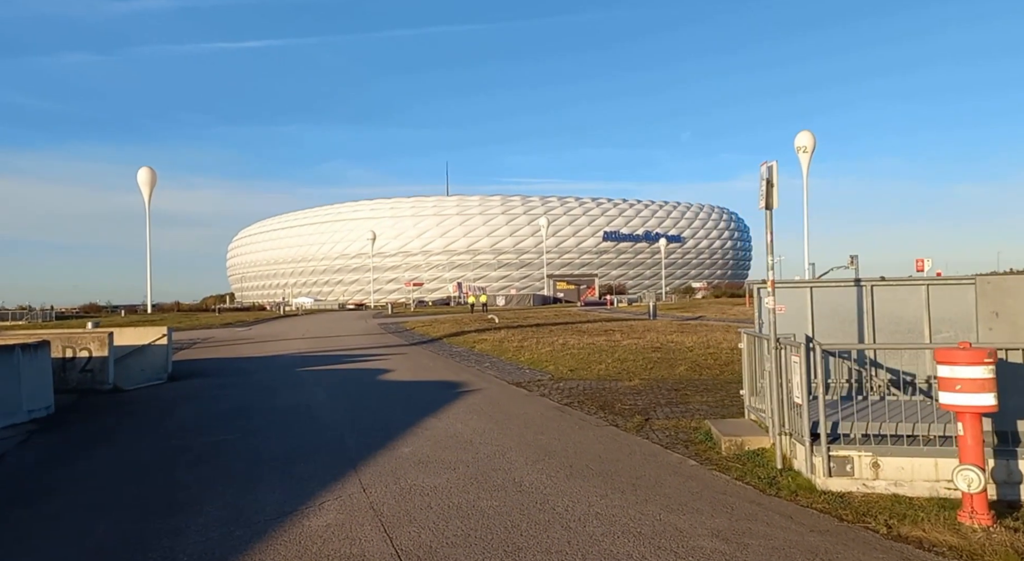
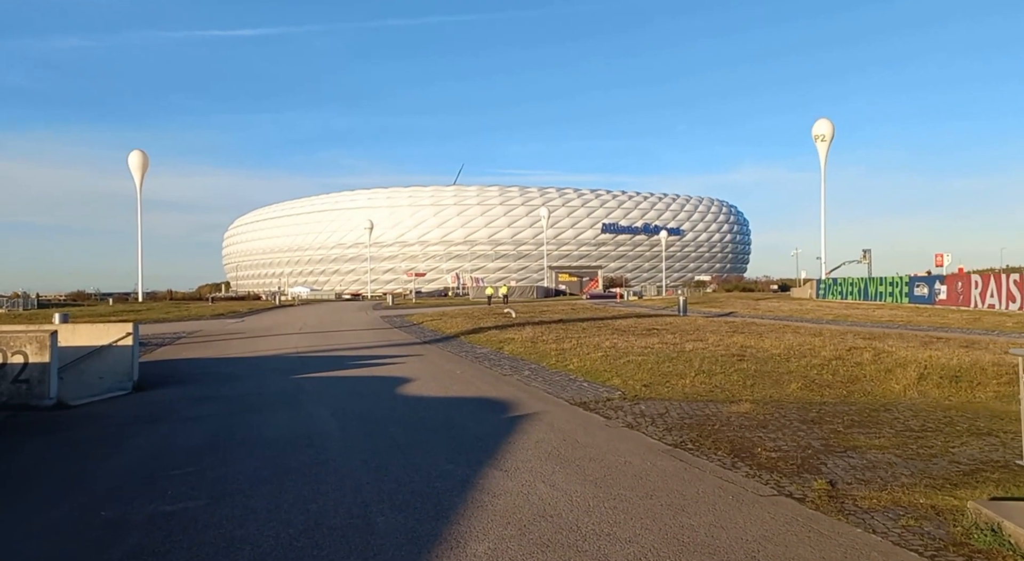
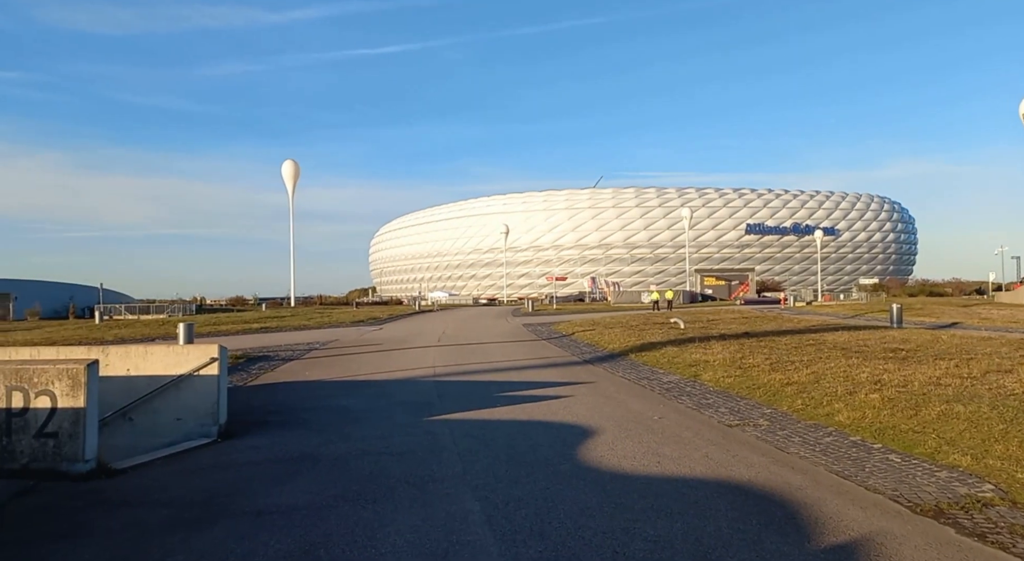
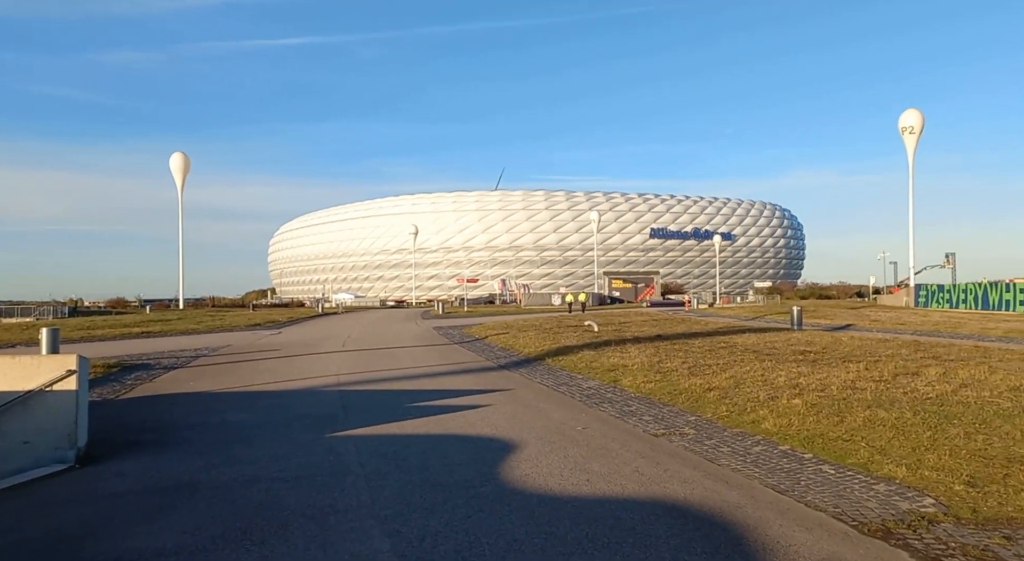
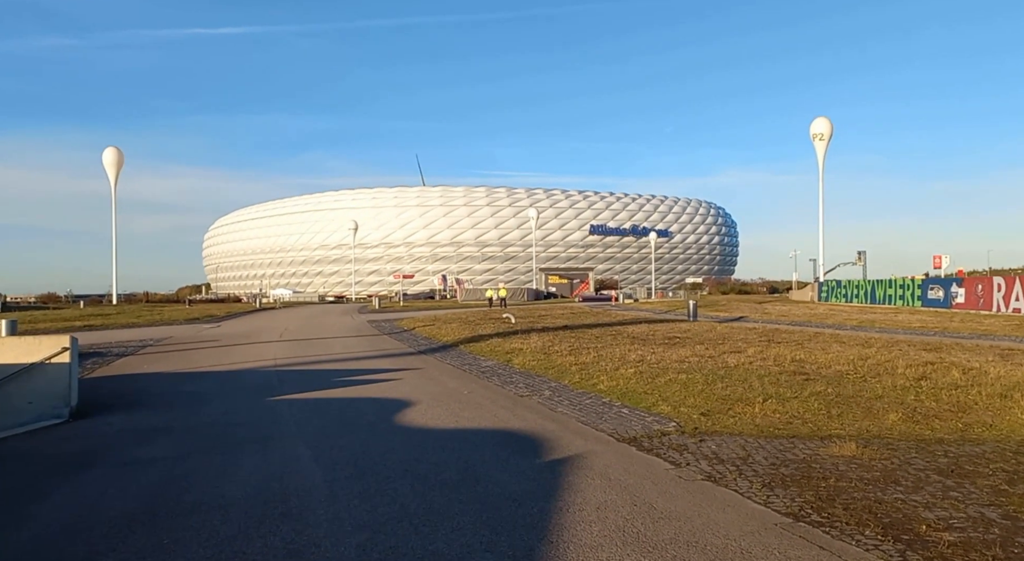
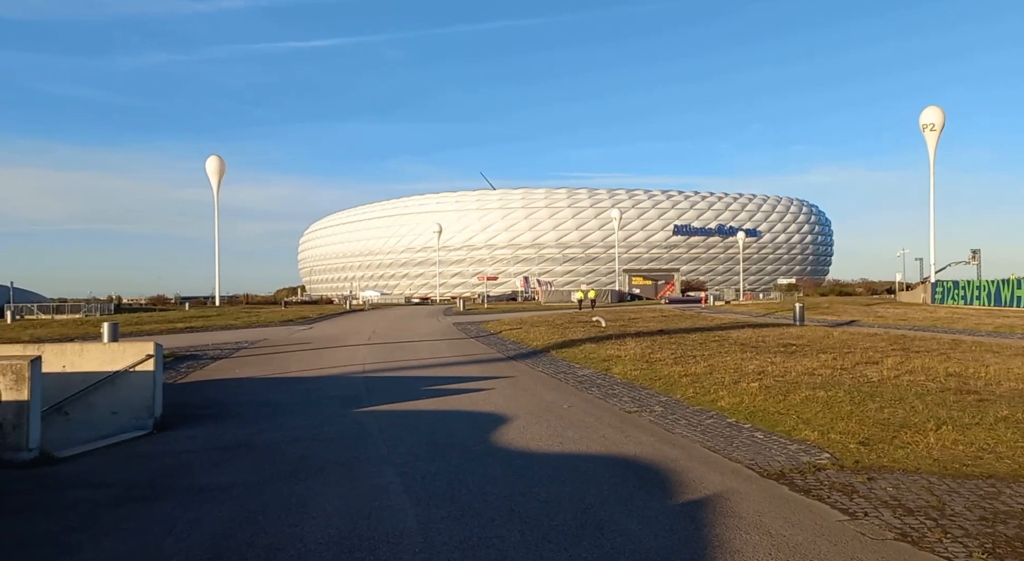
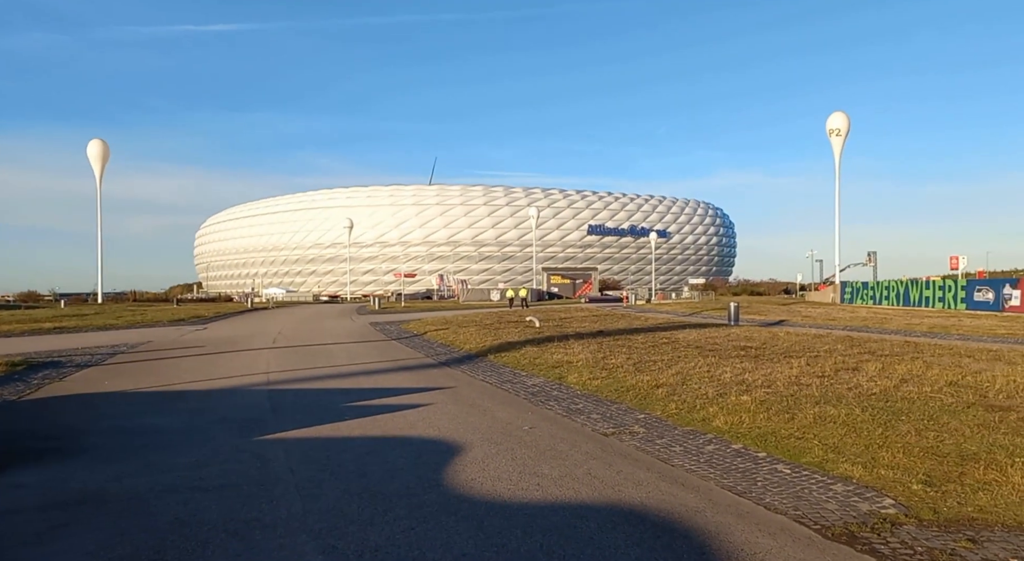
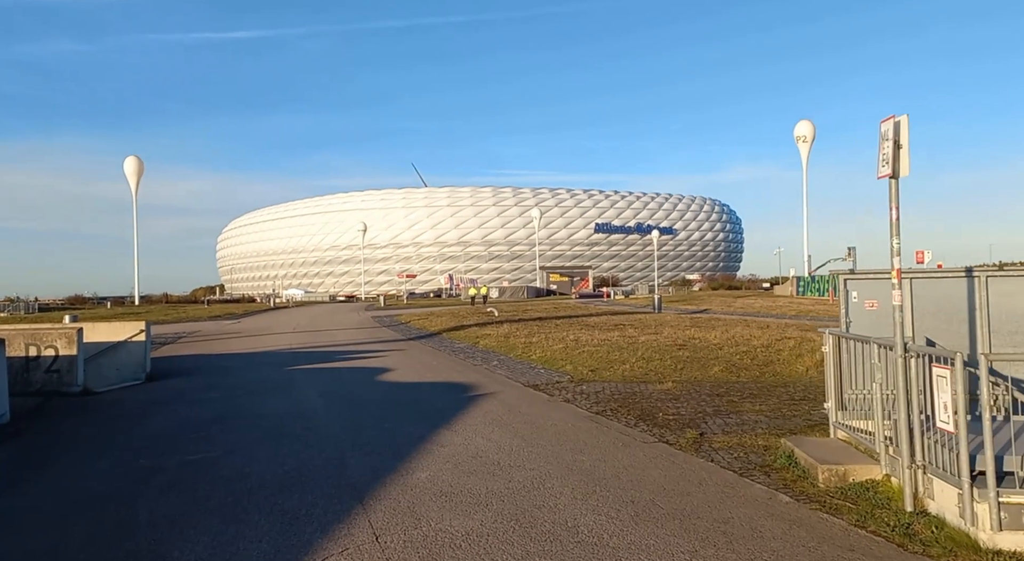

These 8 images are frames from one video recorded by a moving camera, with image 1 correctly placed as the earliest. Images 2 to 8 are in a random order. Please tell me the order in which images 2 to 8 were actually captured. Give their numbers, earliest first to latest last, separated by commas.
8, 2, 5, 6, 3, 4, 7
